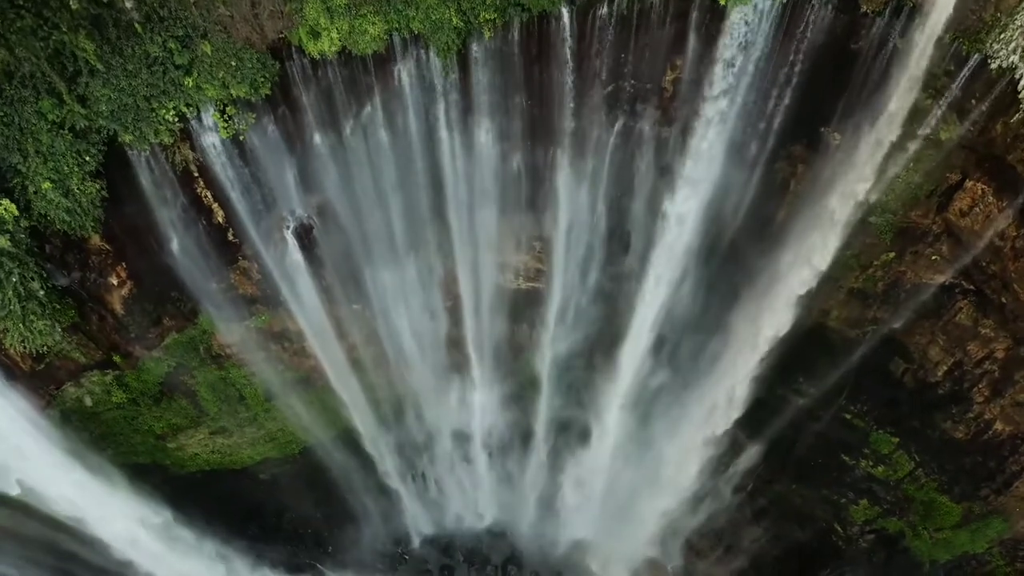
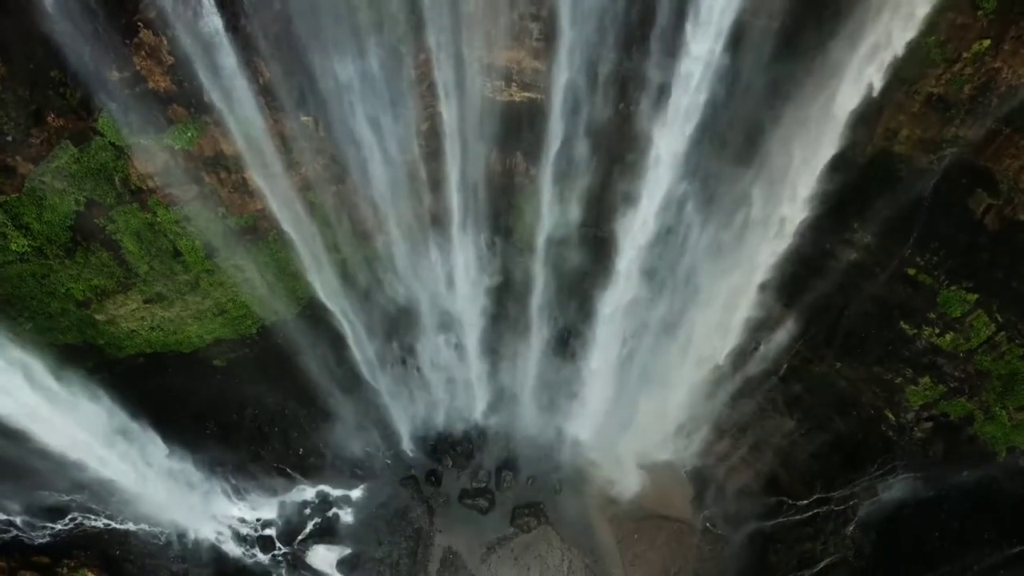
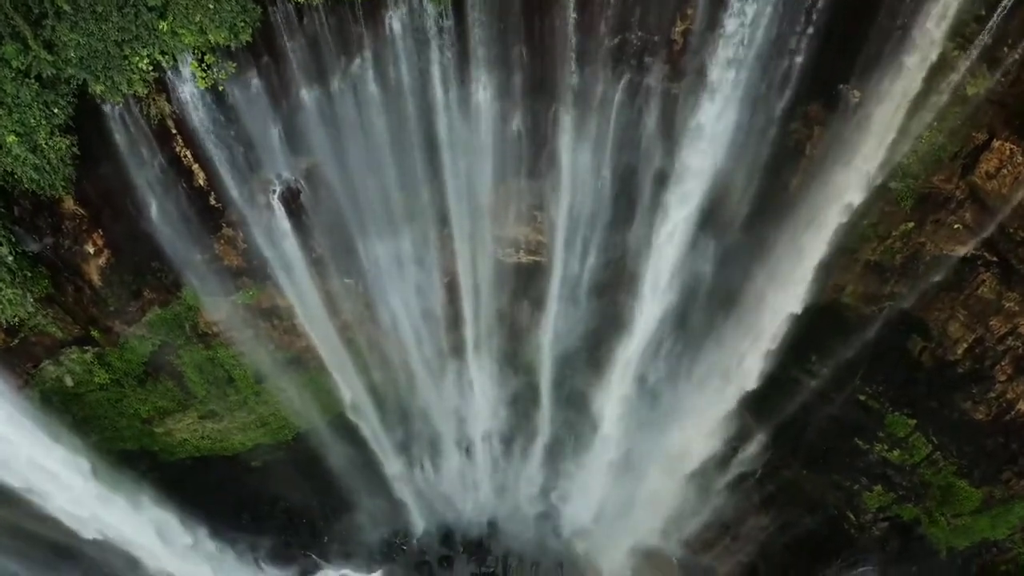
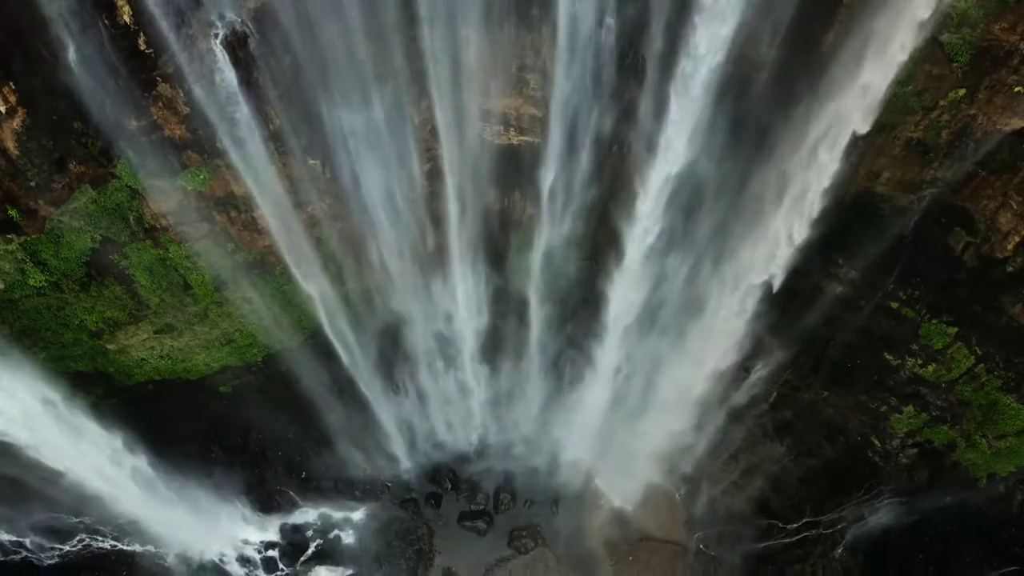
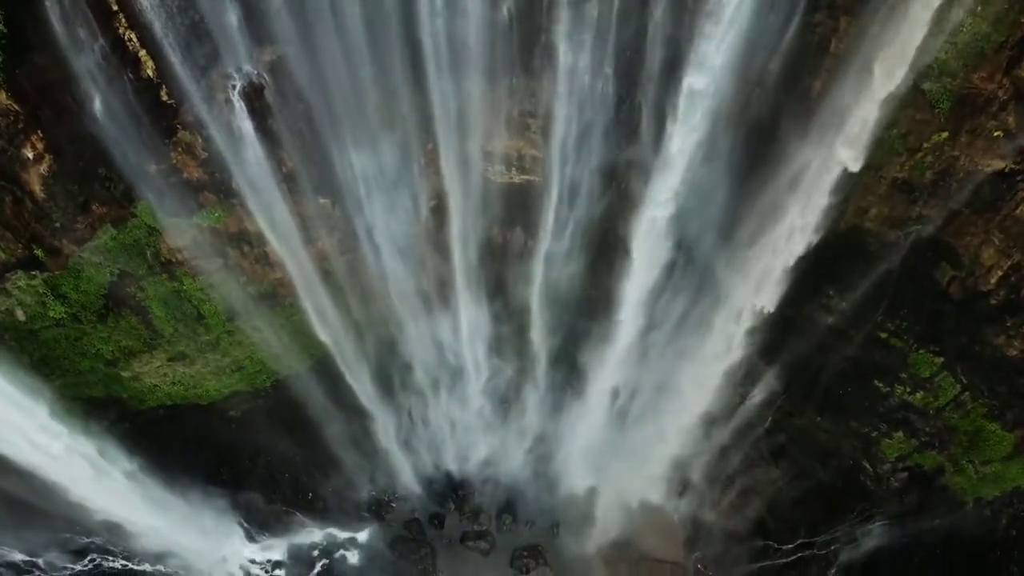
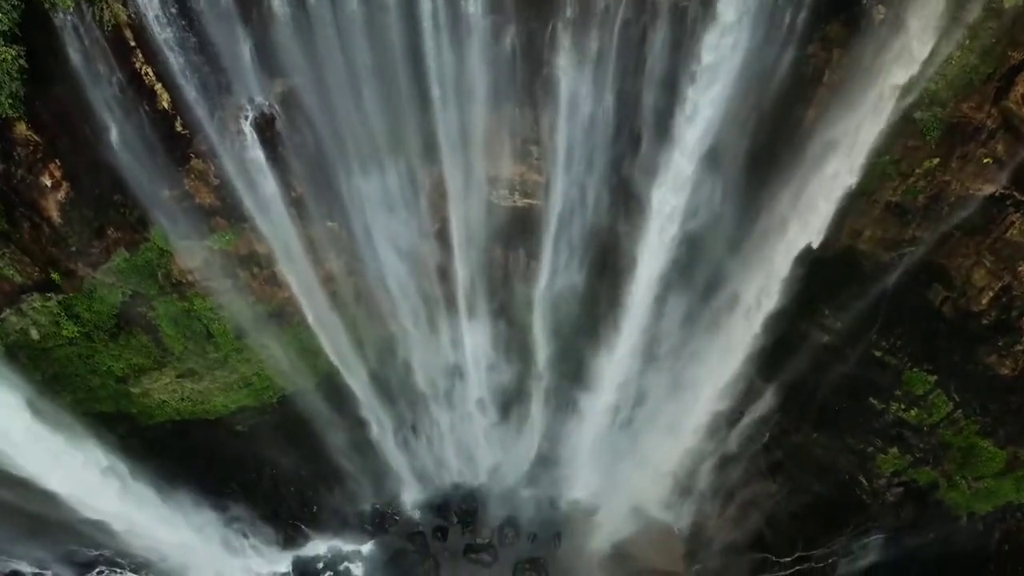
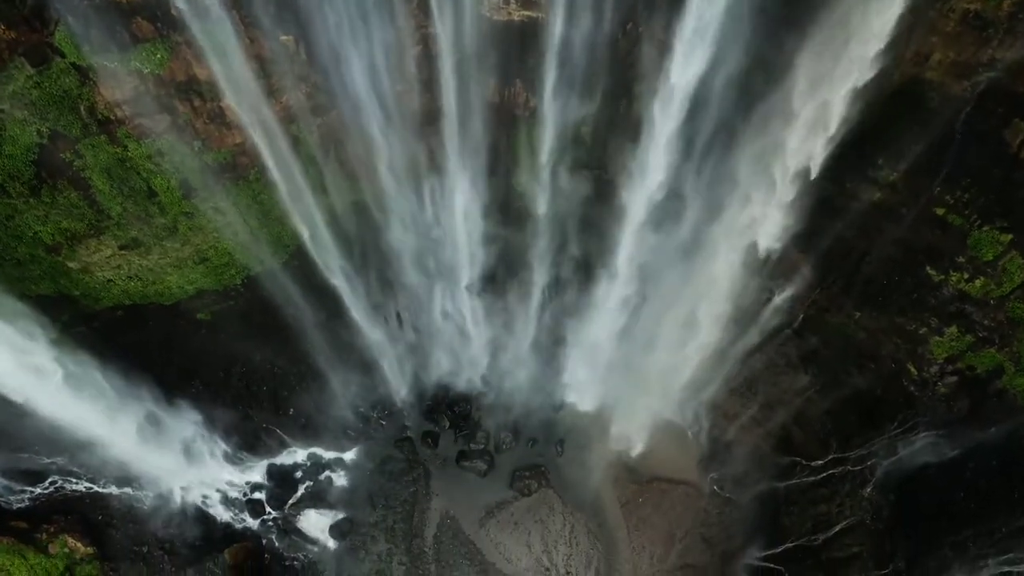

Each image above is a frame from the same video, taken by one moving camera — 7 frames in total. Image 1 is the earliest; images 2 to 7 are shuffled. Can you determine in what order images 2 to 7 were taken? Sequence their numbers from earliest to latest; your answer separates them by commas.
3, 6, 5, 4, 2, 7
